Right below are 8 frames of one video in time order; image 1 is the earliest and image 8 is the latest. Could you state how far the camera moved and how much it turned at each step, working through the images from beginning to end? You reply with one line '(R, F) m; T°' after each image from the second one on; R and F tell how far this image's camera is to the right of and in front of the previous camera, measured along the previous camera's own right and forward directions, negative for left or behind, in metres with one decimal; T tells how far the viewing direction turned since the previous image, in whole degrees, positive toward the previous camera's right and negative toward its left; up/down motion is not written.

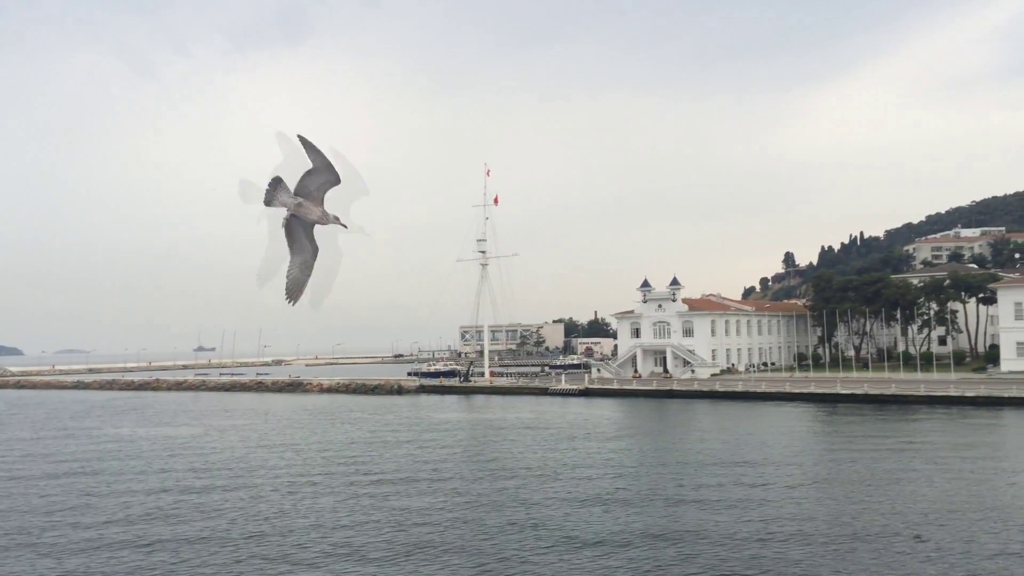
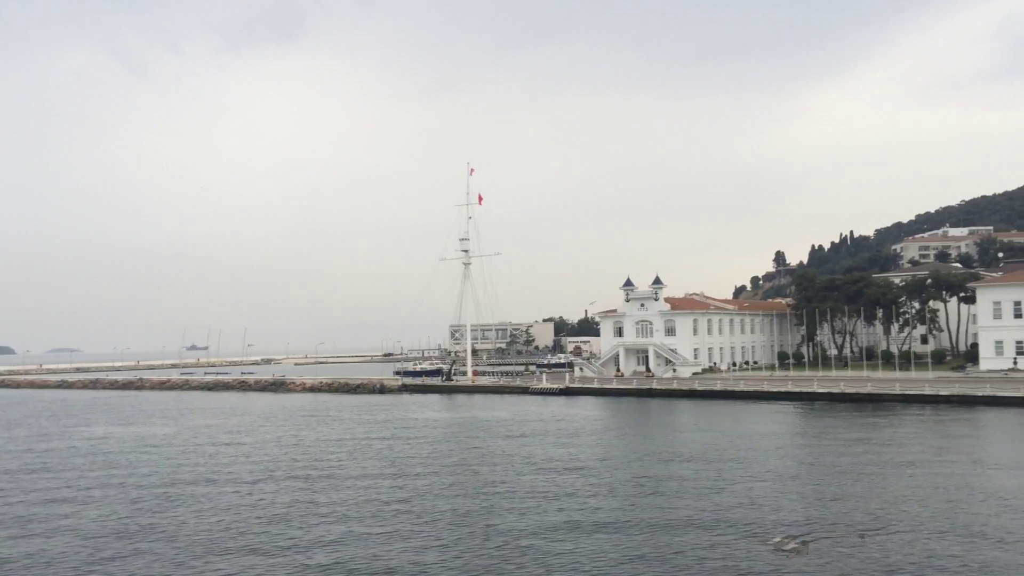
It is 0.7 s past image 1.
(+1.0, -0.1) m; 0°
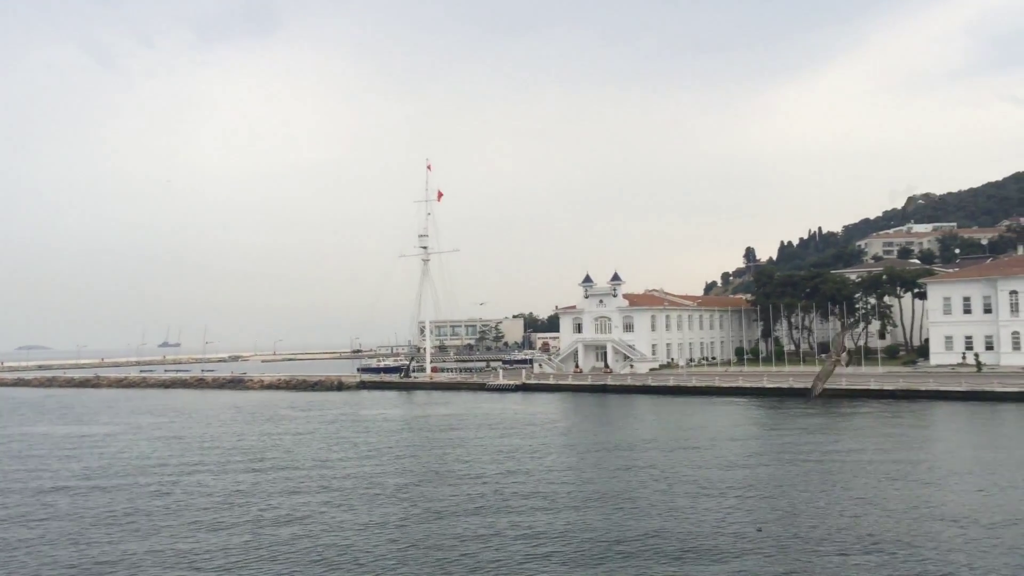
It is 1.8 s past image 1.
(+1.5, 0.0) m; +2°
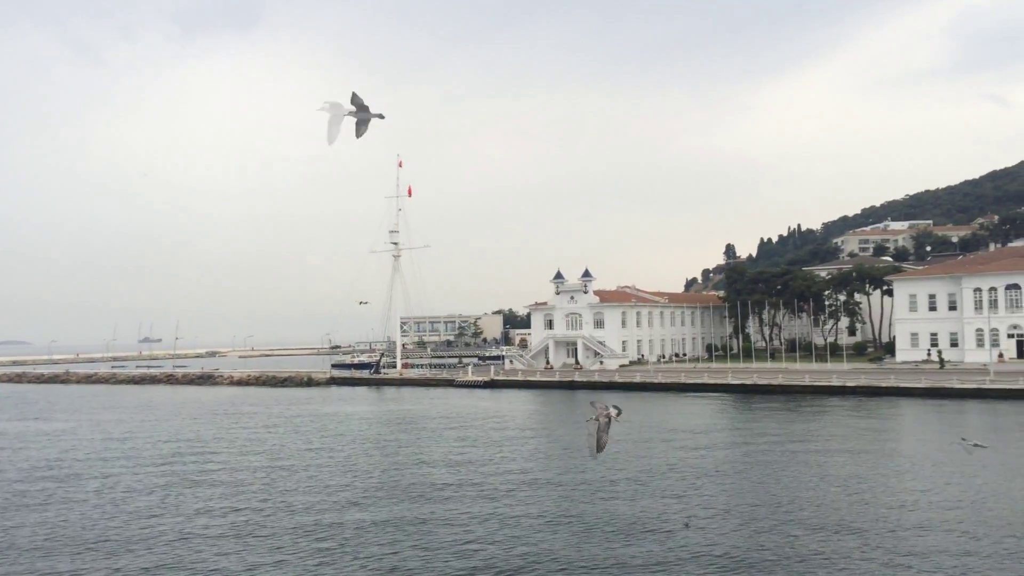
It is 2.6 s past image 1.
(+1.2, 0.0) m; +1°
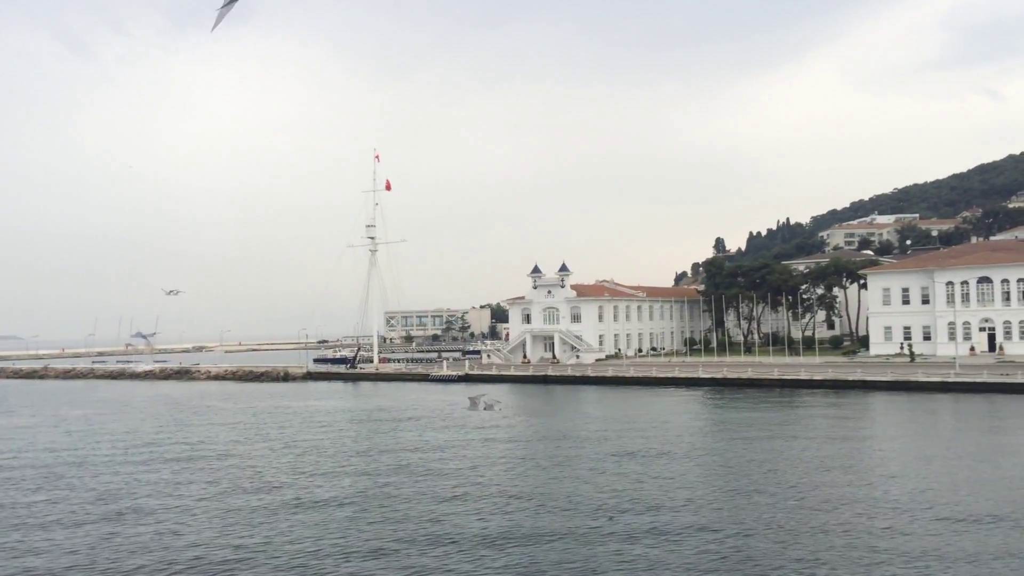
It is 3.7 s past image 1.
(+1.5, 0.0) m; 0°
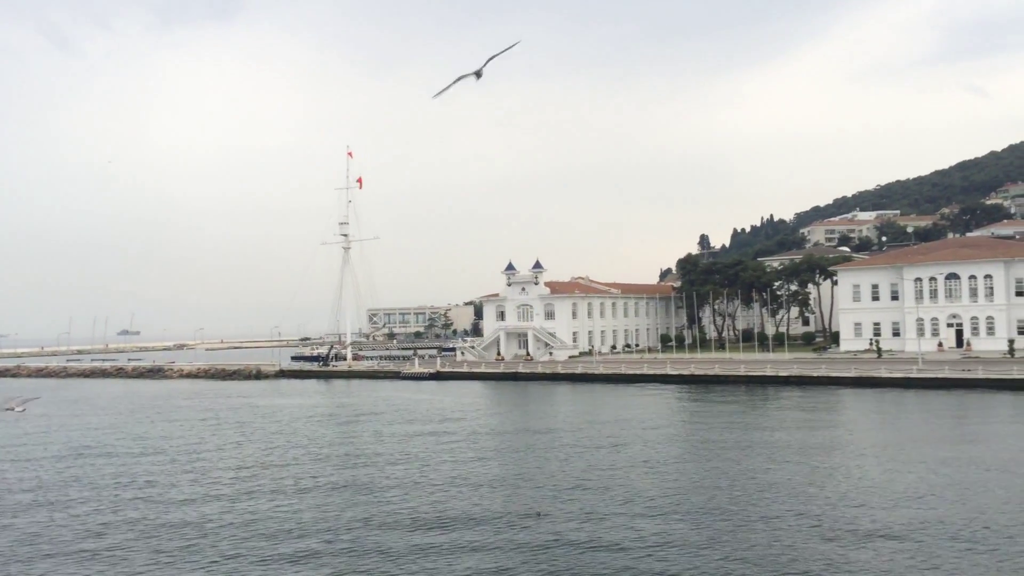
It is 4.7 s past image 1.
(+1.3, 0.0) m; +1°
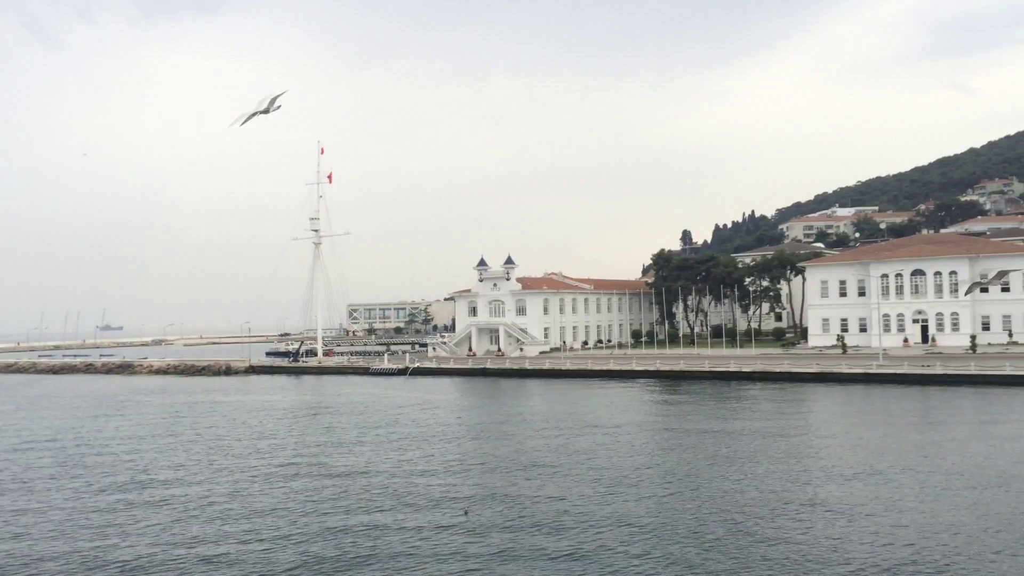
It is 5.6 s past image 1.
(+1.3, 0.0) m; +1°
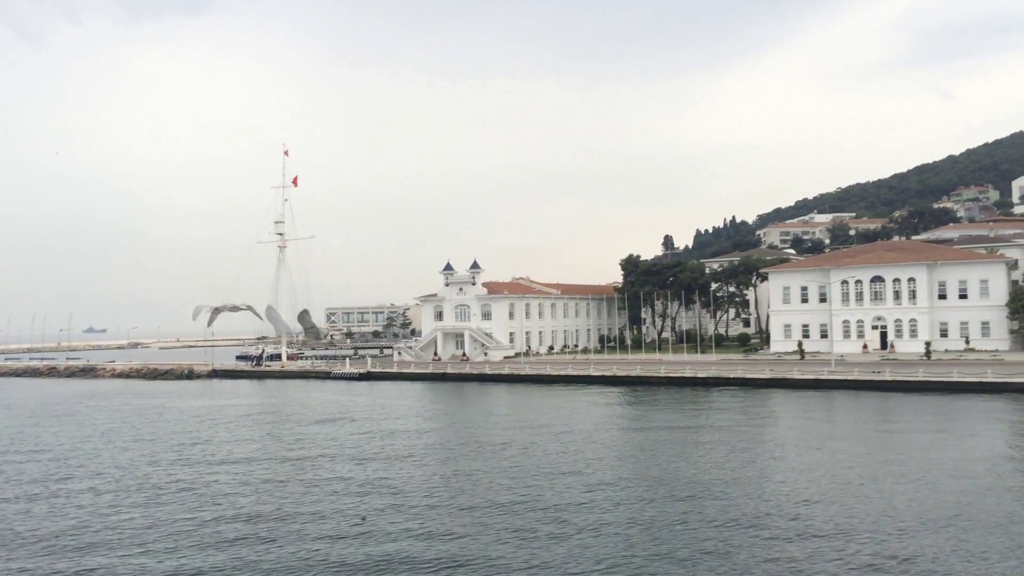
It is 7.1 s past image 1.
(+1.9, 0.0) m; +1°
